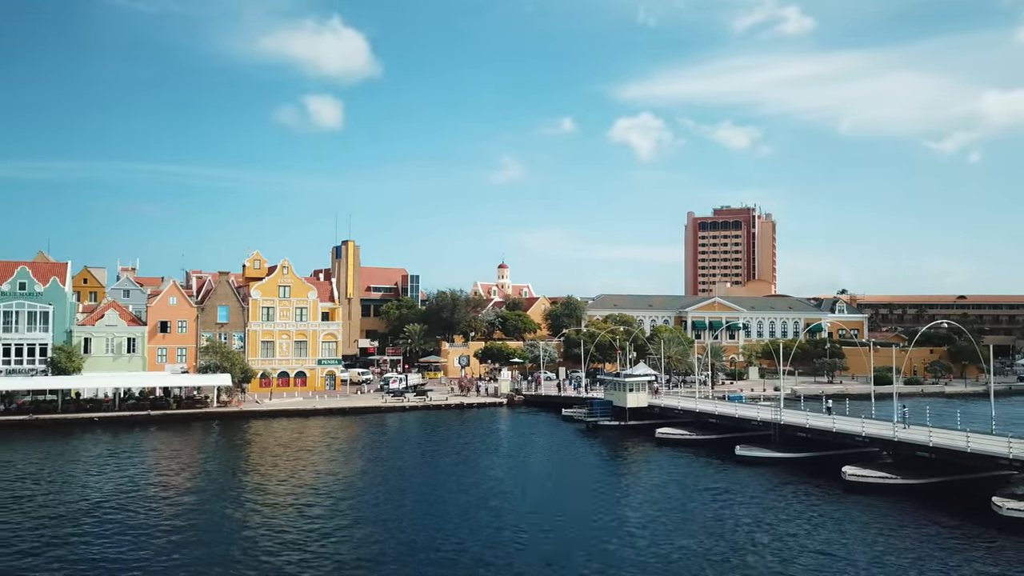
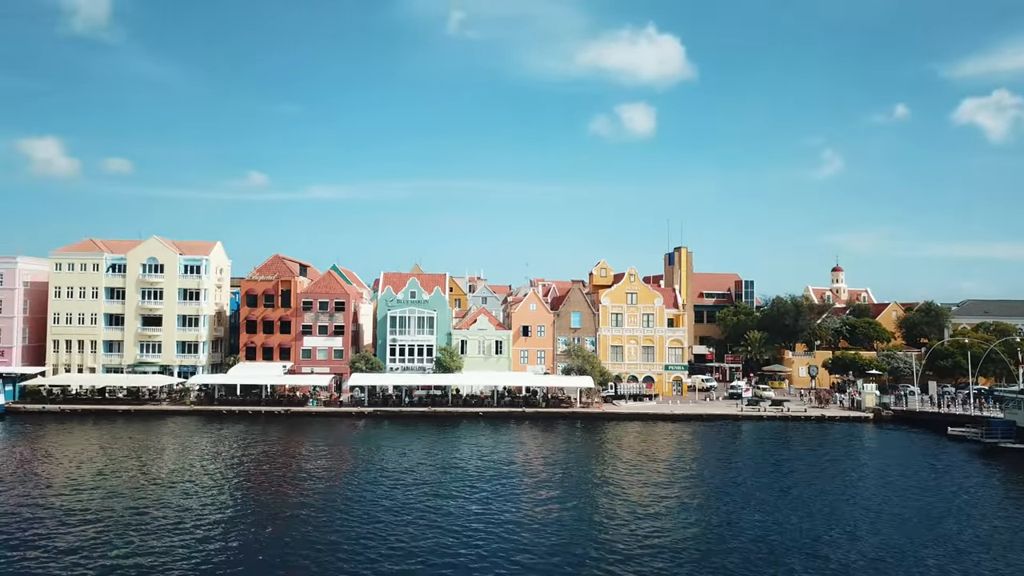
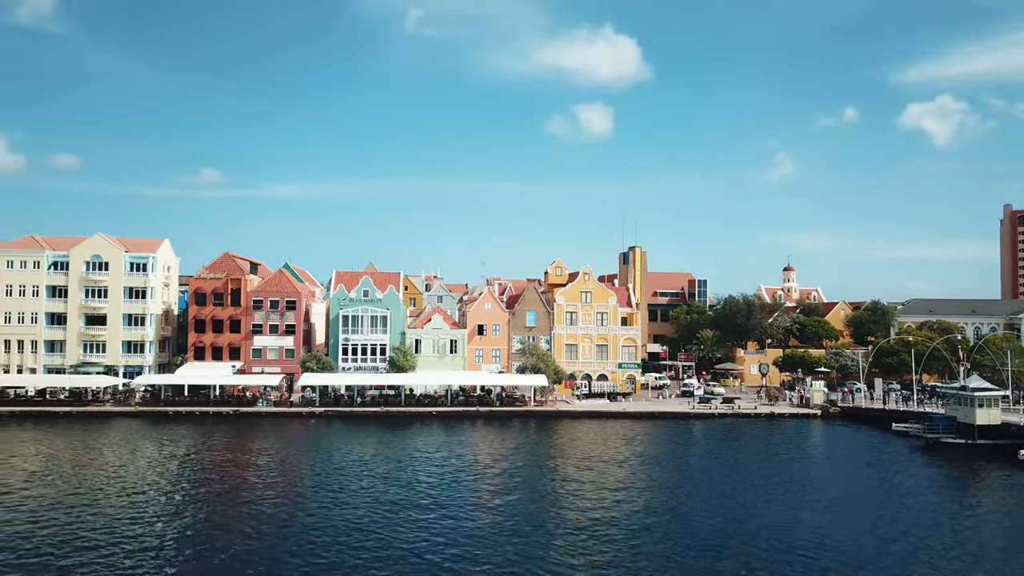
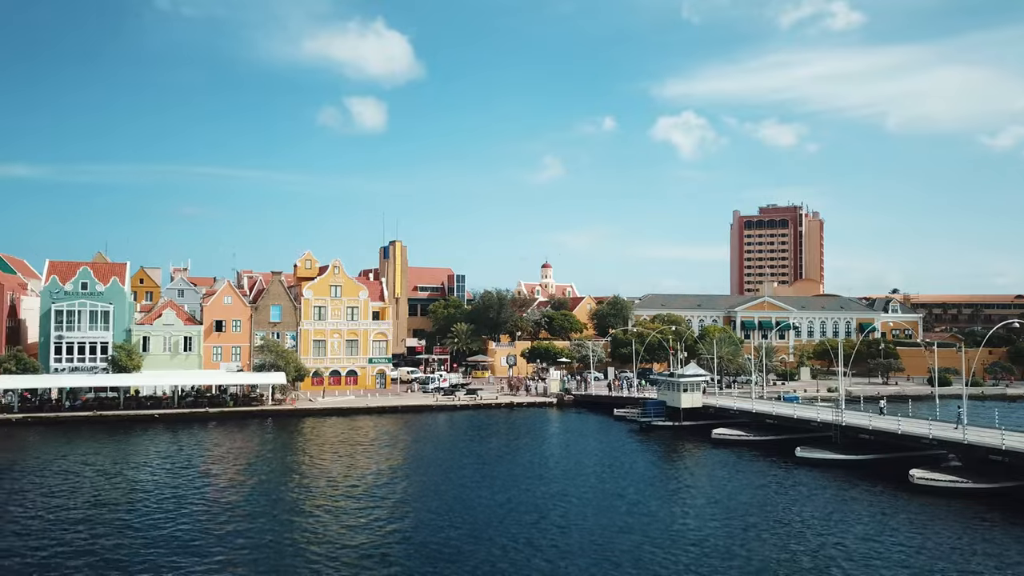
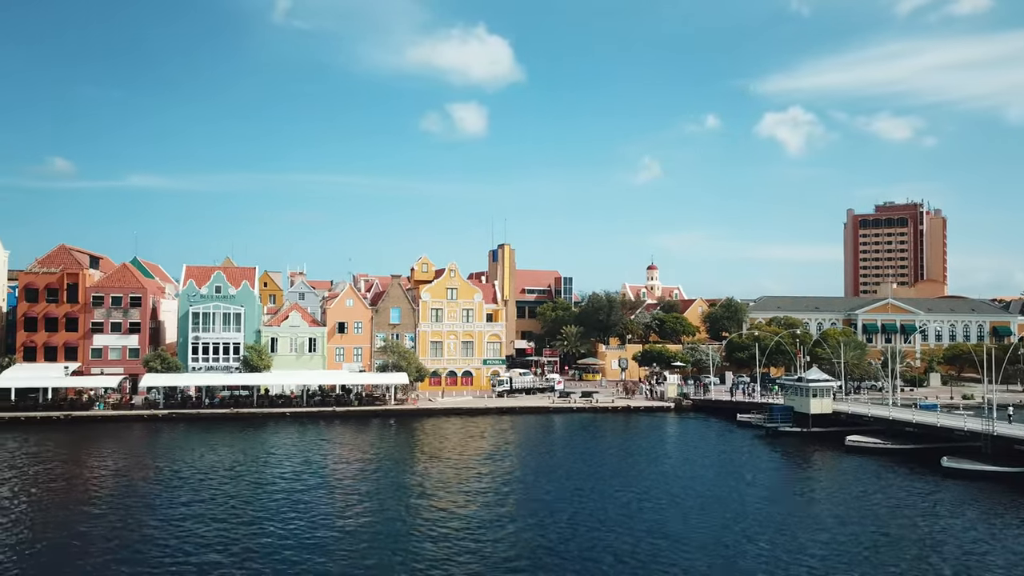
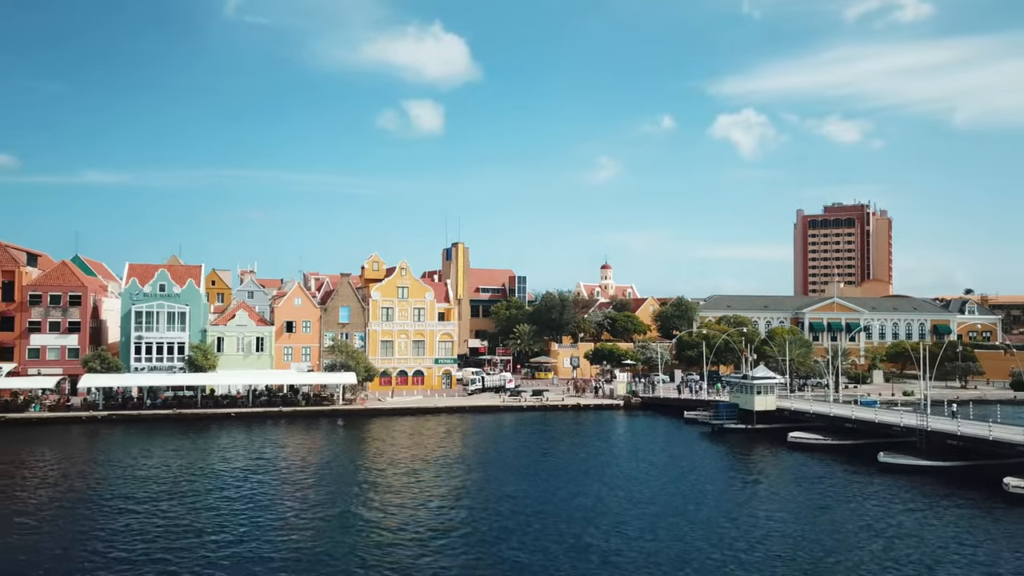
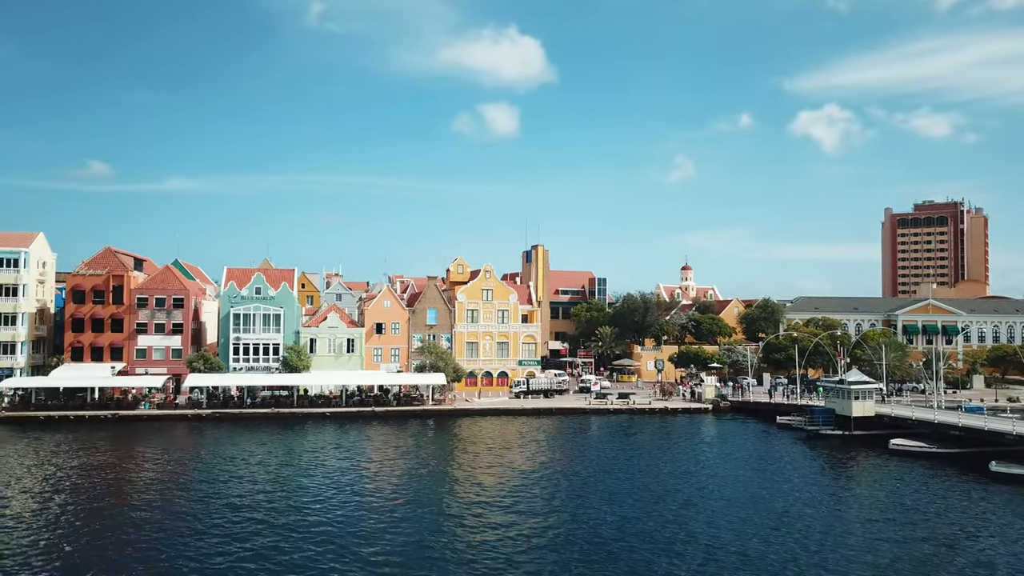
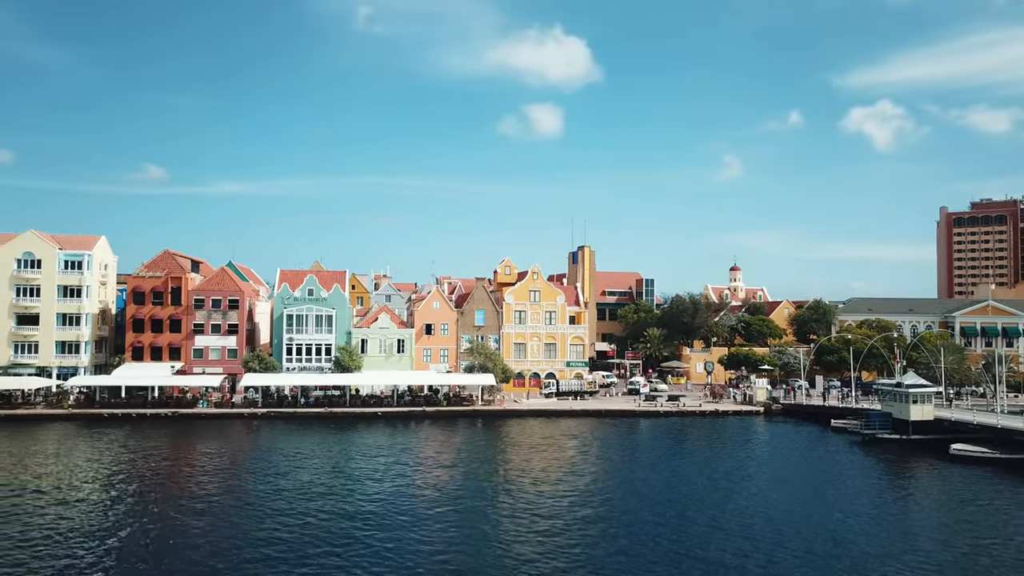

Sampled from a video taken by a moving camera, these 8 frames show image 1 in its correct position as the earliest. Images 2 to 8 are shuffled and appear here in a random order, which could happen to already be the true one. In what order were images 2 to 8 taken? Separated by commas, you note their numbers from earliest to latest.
4, 6, 5, 7, 8, 3, 2
